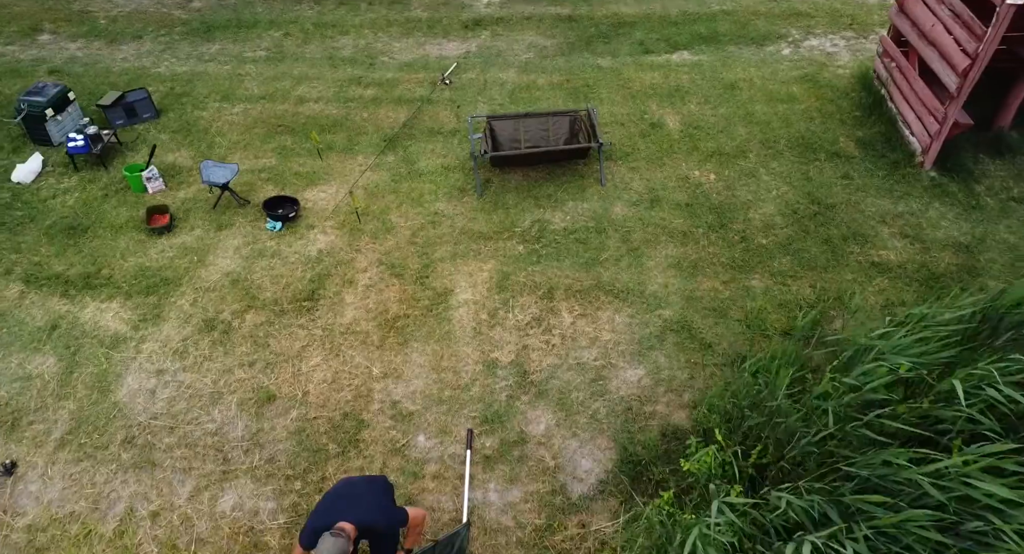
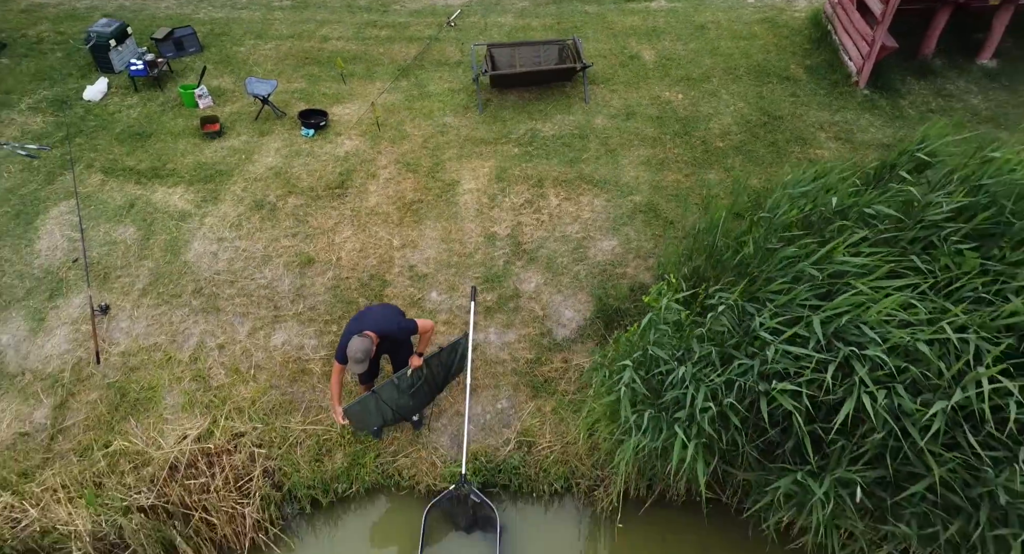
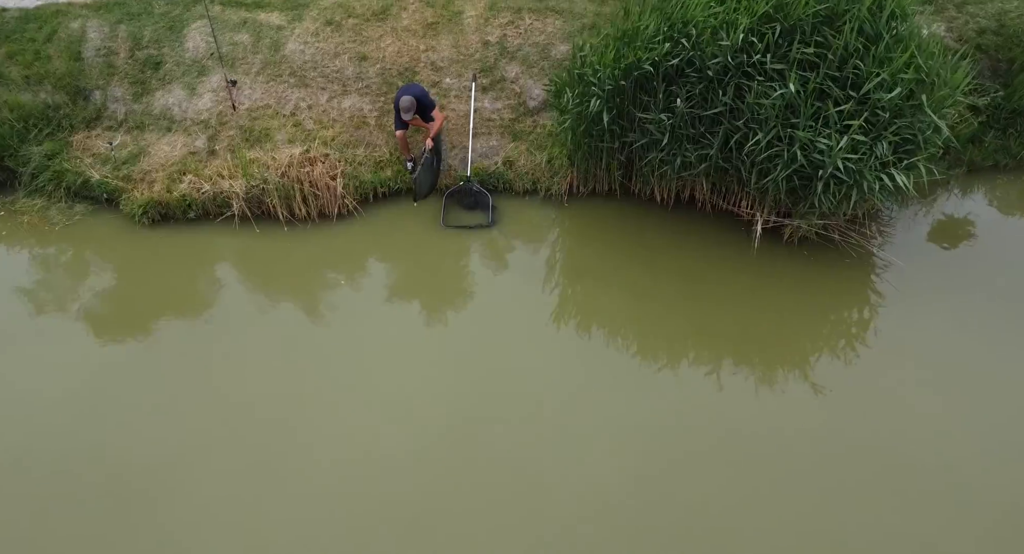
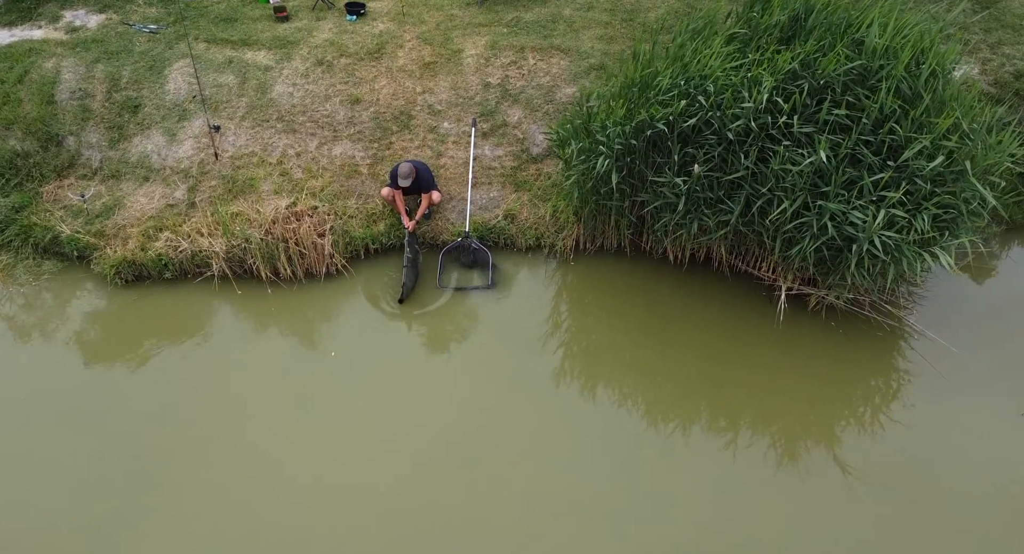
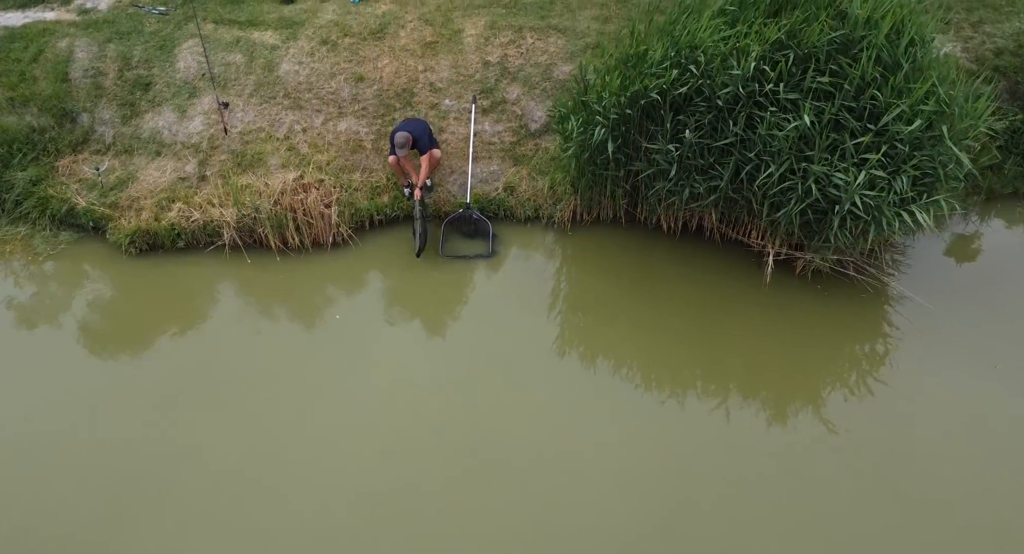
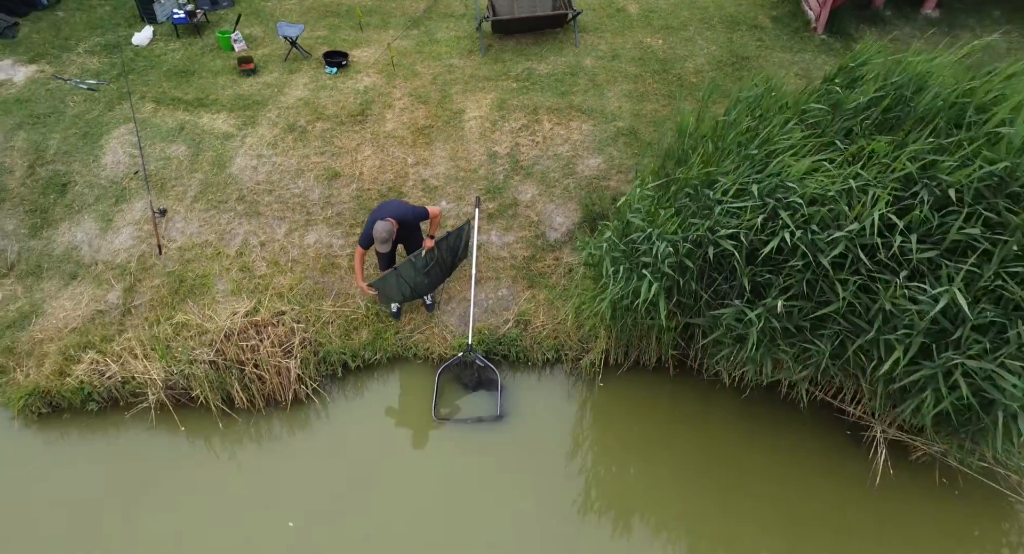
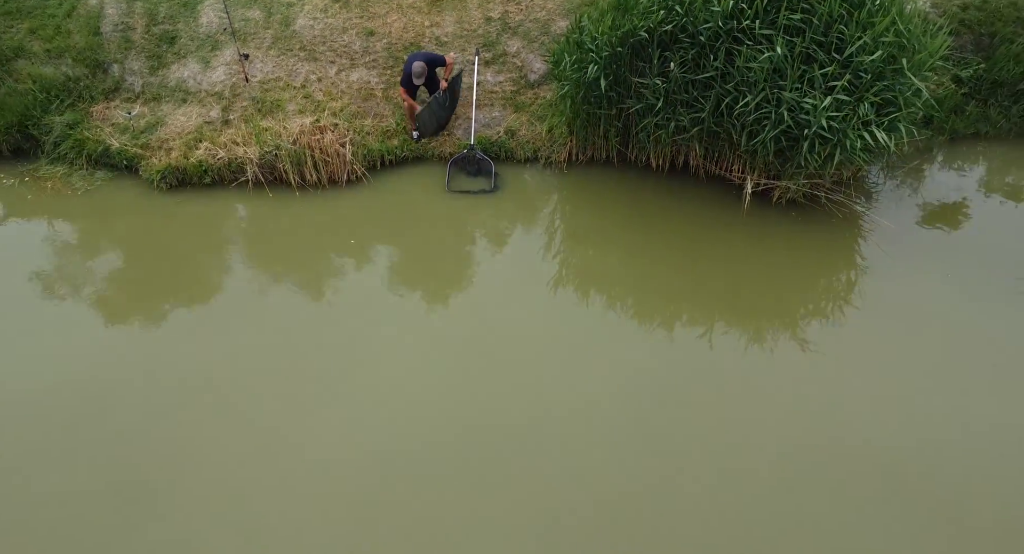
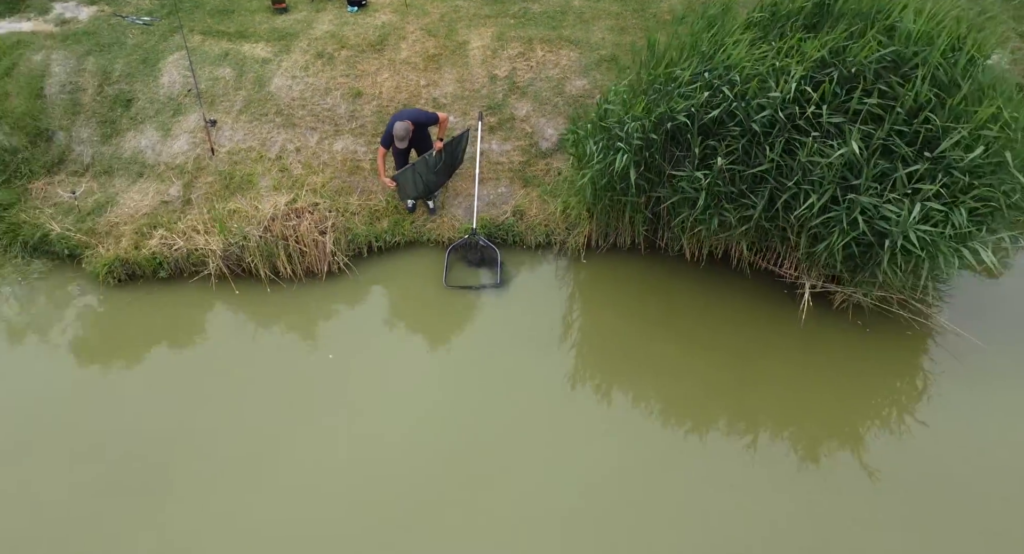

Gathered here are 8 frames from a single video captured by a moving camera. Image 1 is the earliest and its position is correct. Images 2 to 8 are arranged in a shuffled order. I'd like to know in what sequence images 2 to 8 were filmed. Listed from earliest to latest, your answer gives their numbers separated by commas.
2, 6, 8, 7, 5, 3, 4
